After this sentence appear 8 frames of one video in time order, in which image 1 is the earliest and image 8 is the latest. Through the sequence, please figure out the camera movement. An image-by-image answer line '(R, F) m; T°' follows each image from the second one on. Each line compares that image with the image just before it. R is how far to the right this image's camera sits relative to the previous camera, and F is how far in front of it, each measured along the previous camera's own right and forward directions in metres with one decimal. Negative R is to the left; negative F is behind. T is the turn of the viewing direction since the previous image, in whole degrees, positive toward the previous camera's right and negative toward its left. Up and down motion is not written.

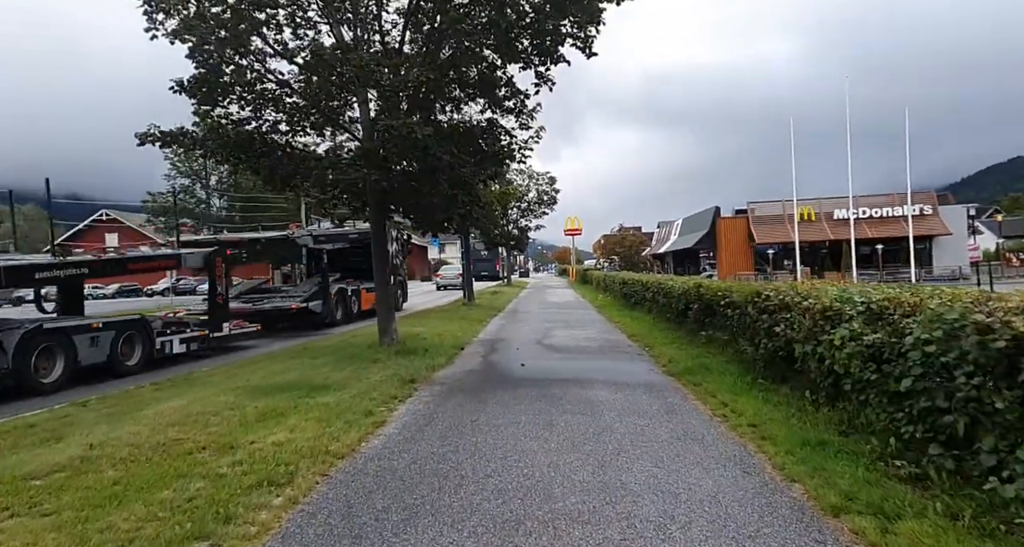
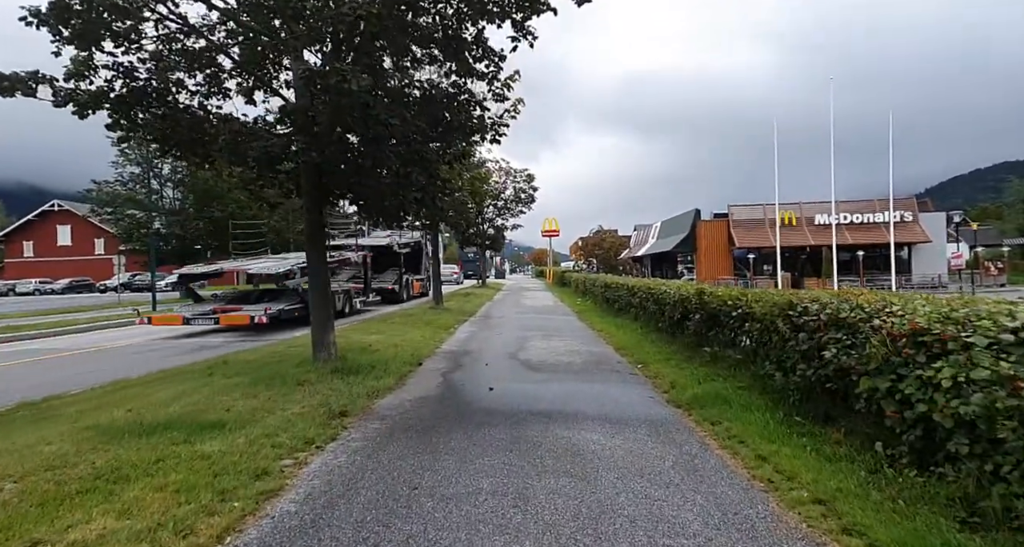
(+0.1, +1.9) m; +2°
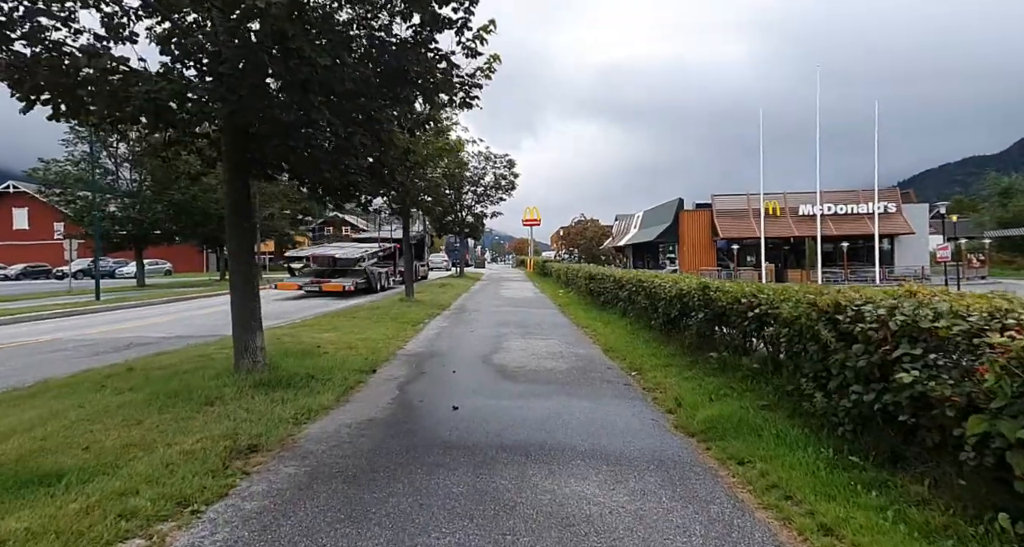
(+0.1, +1.6) m; +2°
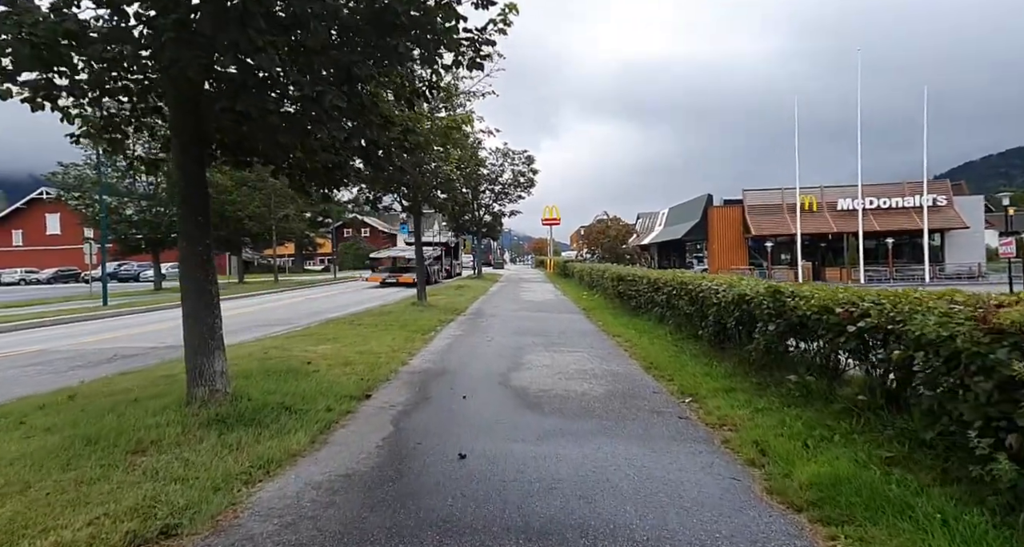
(0.0, +1.6) m; -2°
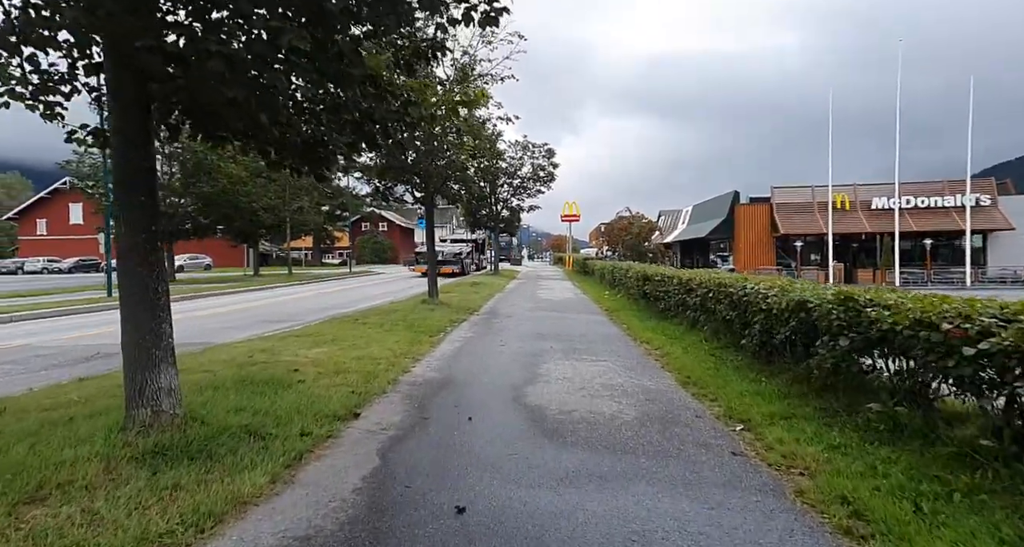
(0.0, +1.1) m; -2°
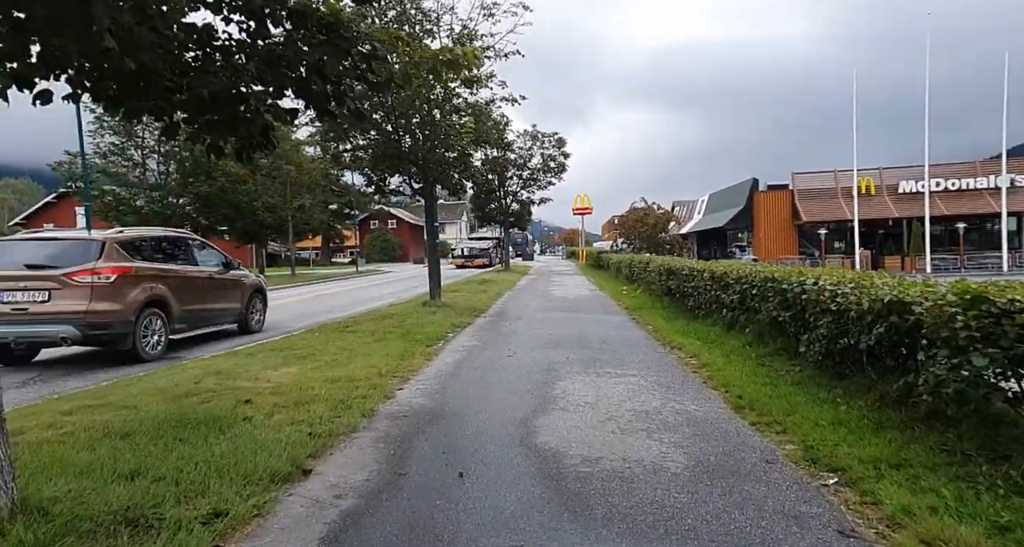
(+0.1, +1.6) m; -1°
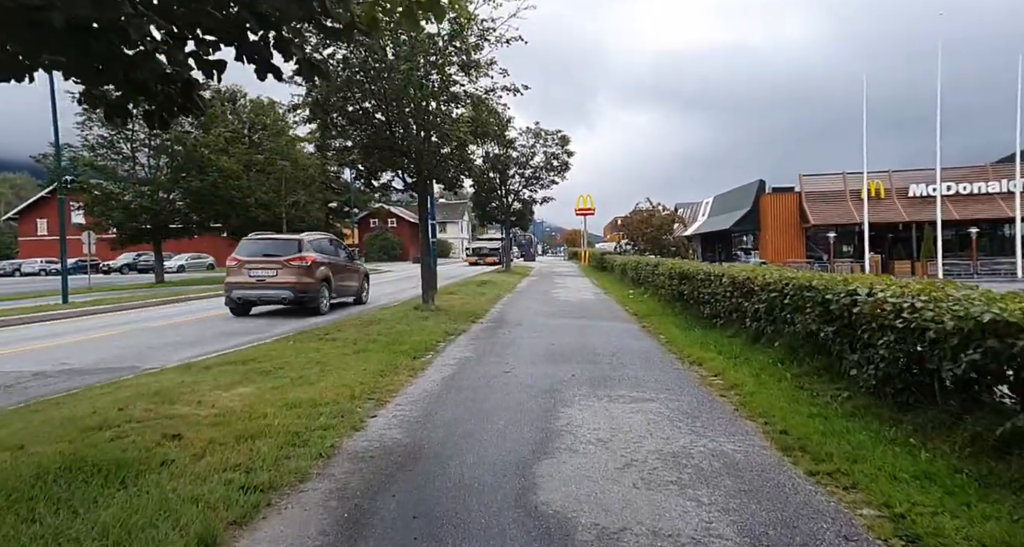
(0.0, +1.2) m; 0°
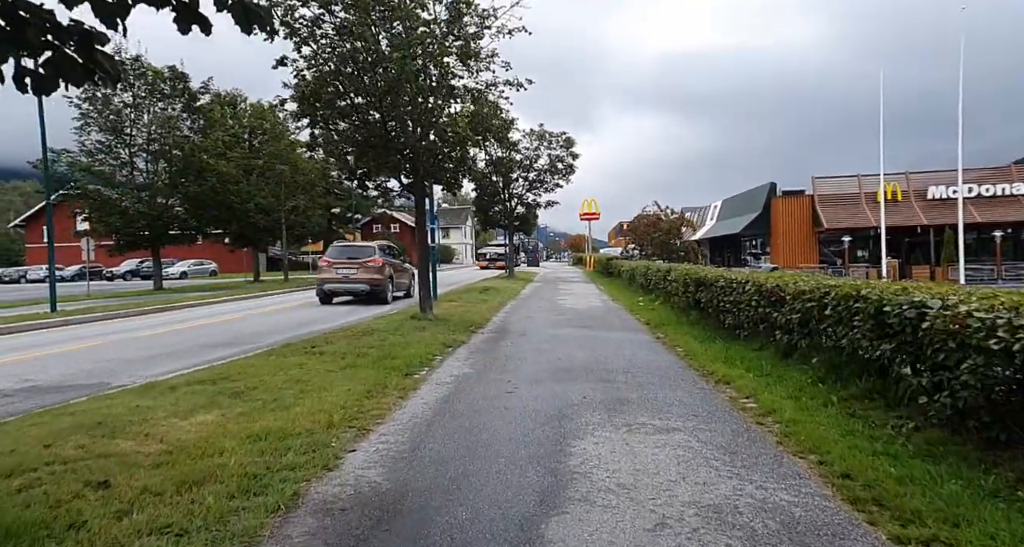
(0.0, +0.9) m; -1°
